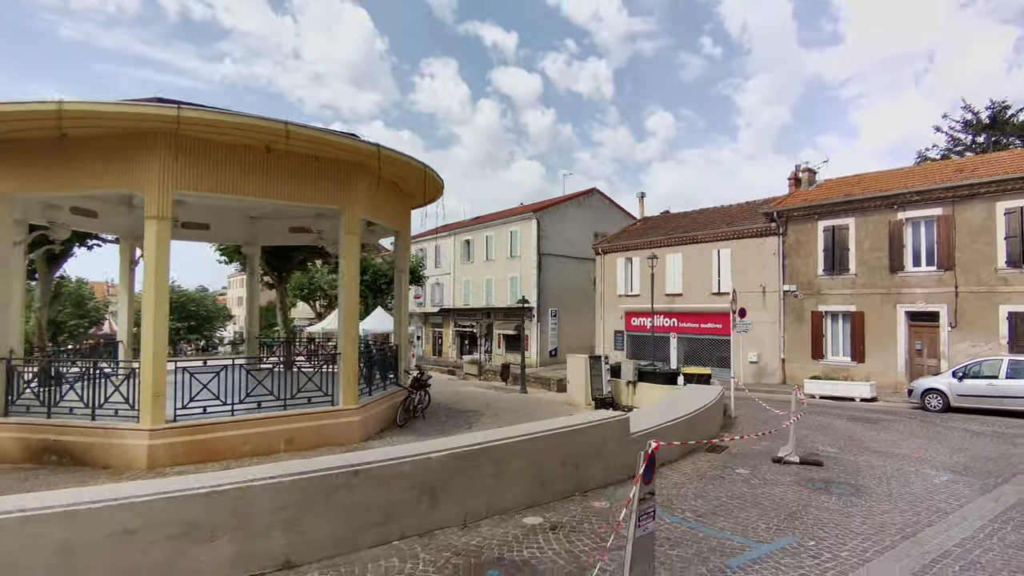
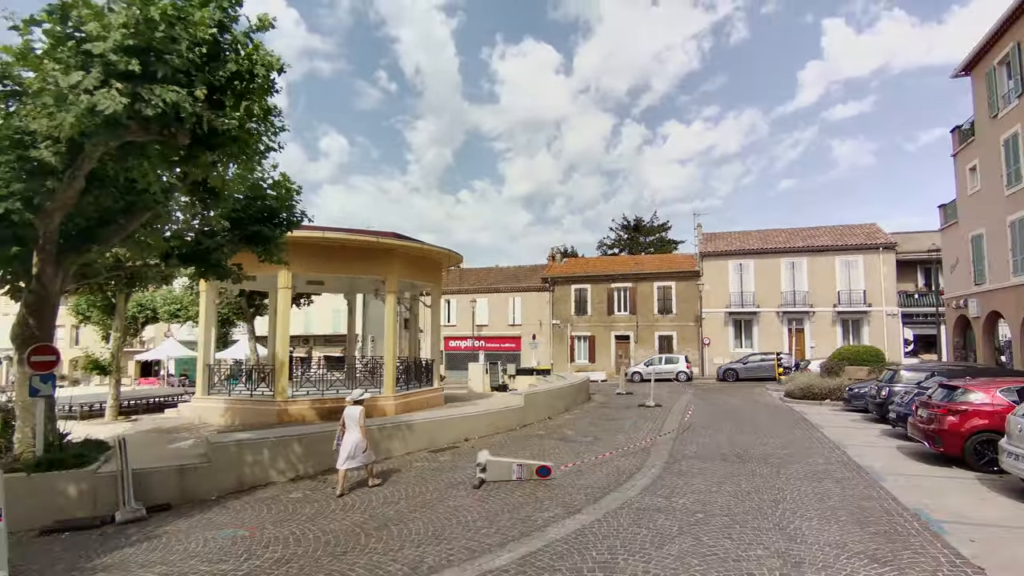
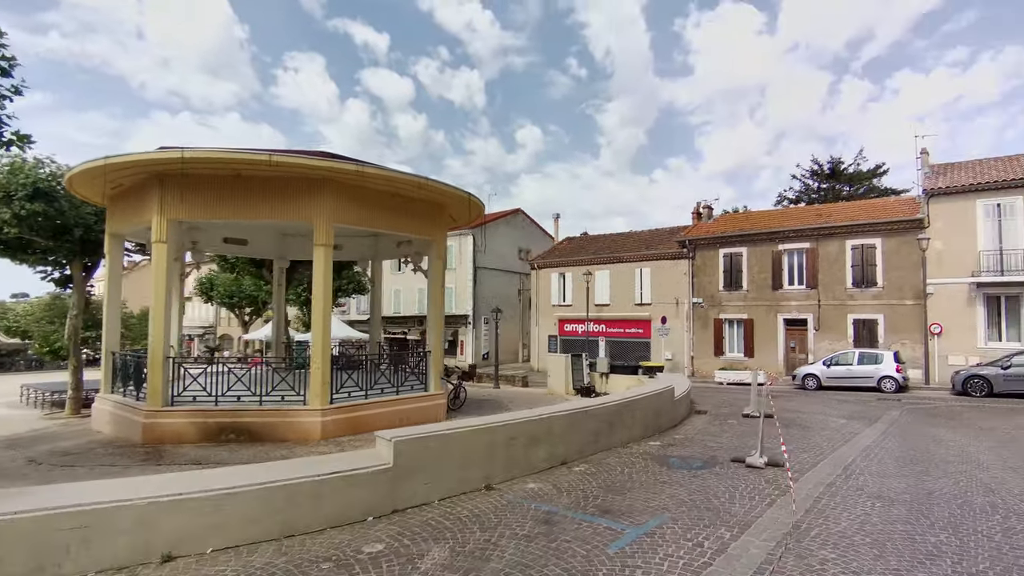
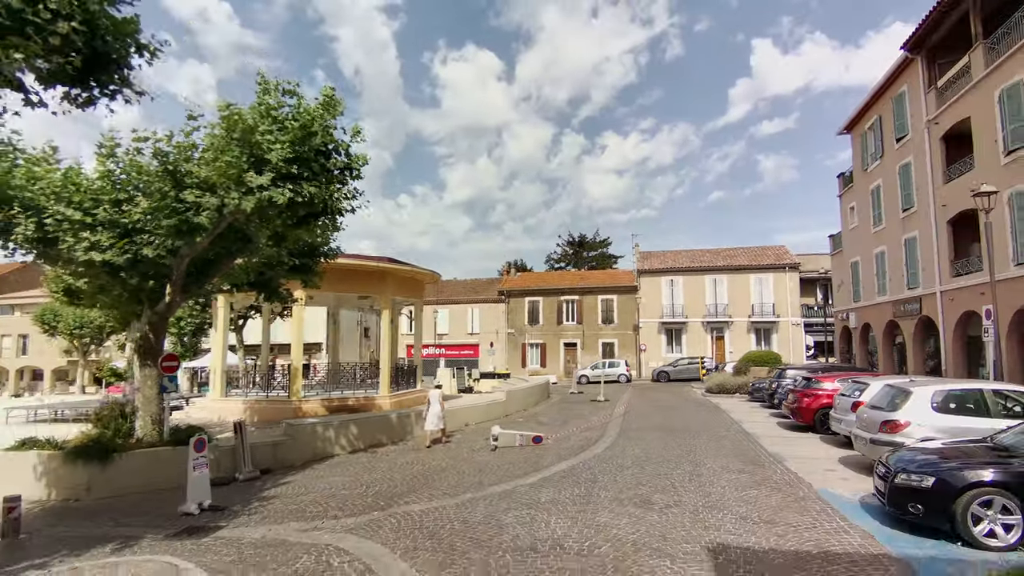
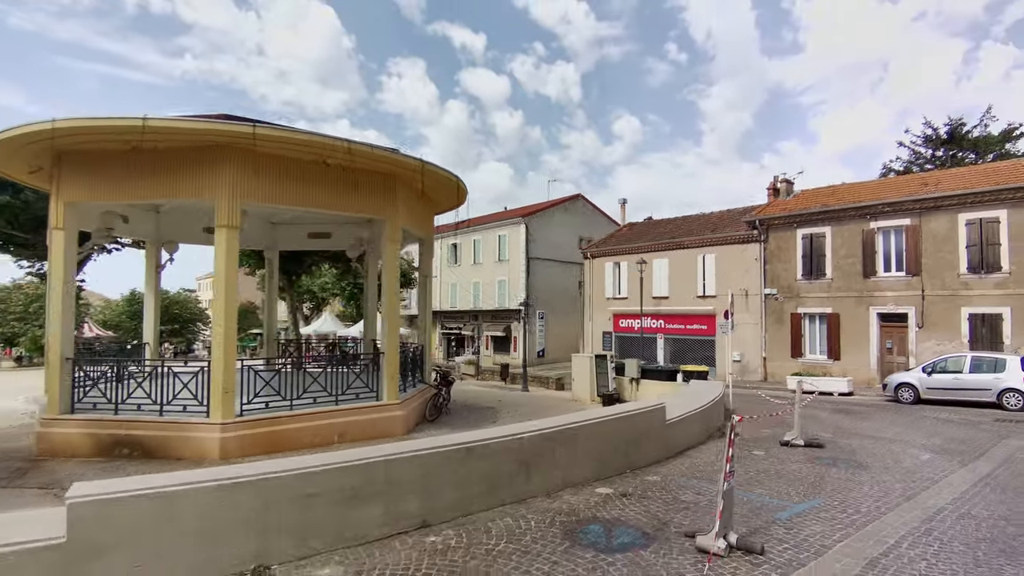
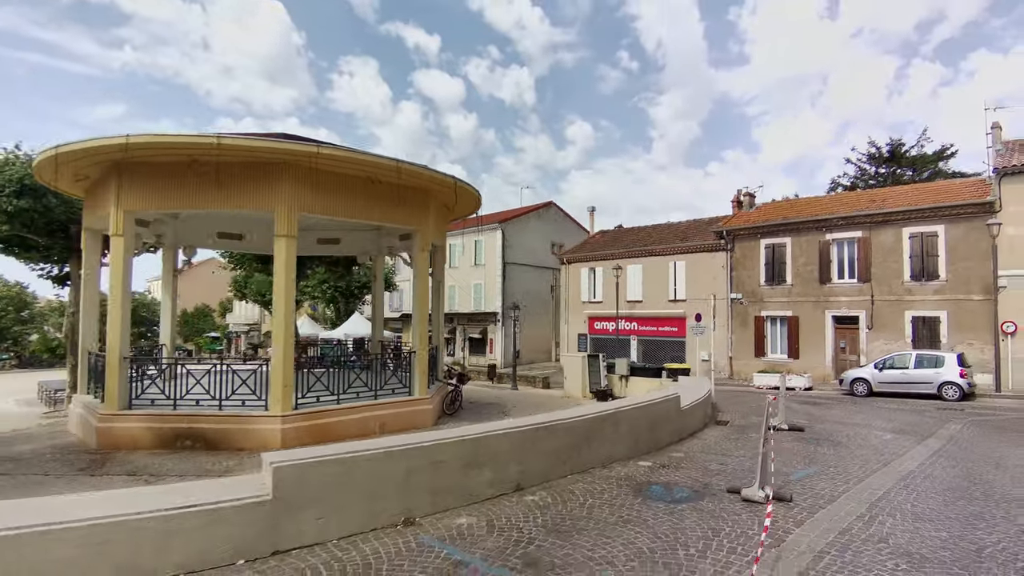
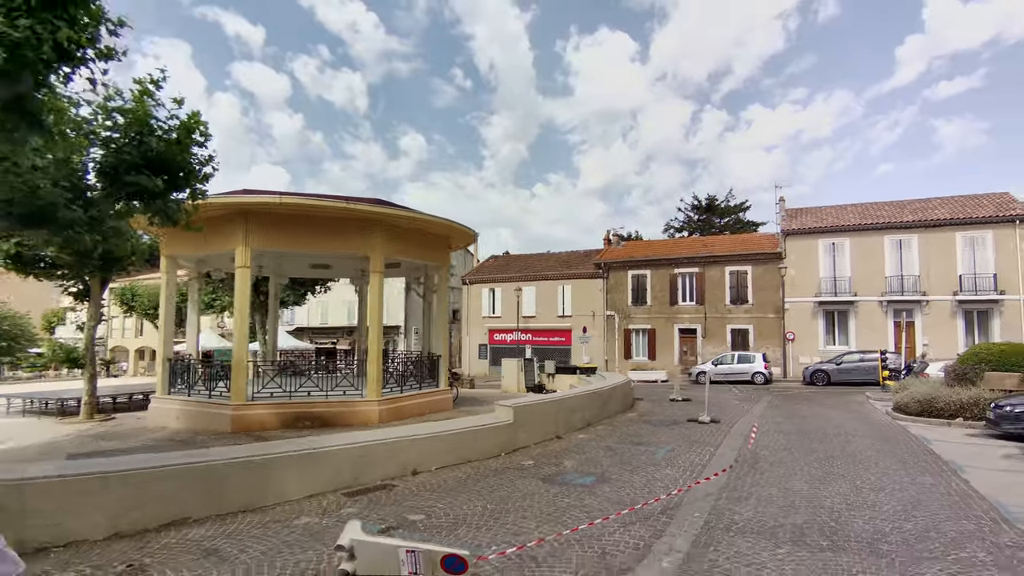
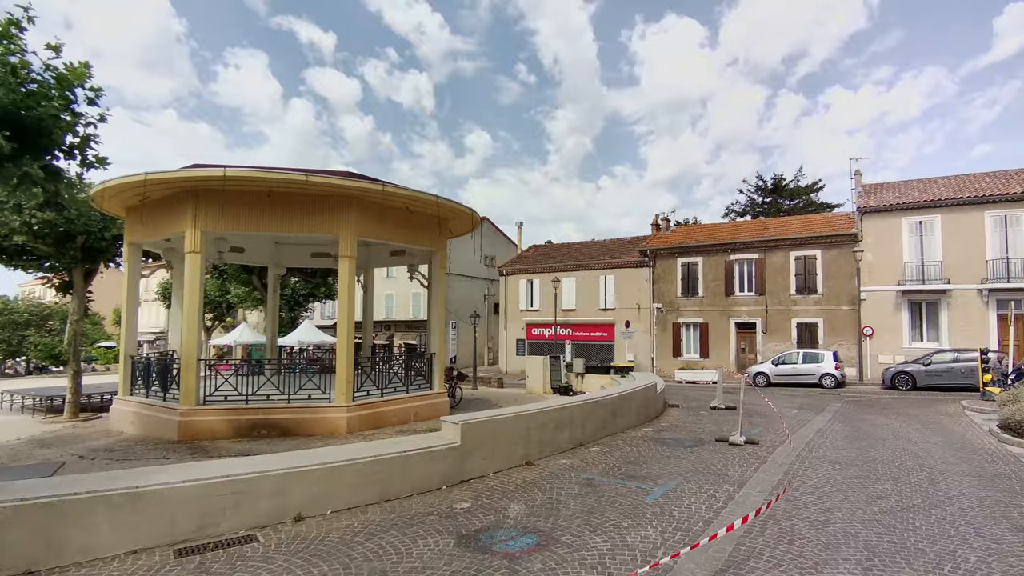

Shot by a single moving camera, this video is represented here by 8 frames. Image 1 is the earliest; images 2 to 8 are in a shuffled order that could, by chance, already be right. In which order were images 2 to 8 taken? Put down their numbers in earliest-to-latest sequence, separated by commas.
5, 6, 3, 8, 7, 2, 4
